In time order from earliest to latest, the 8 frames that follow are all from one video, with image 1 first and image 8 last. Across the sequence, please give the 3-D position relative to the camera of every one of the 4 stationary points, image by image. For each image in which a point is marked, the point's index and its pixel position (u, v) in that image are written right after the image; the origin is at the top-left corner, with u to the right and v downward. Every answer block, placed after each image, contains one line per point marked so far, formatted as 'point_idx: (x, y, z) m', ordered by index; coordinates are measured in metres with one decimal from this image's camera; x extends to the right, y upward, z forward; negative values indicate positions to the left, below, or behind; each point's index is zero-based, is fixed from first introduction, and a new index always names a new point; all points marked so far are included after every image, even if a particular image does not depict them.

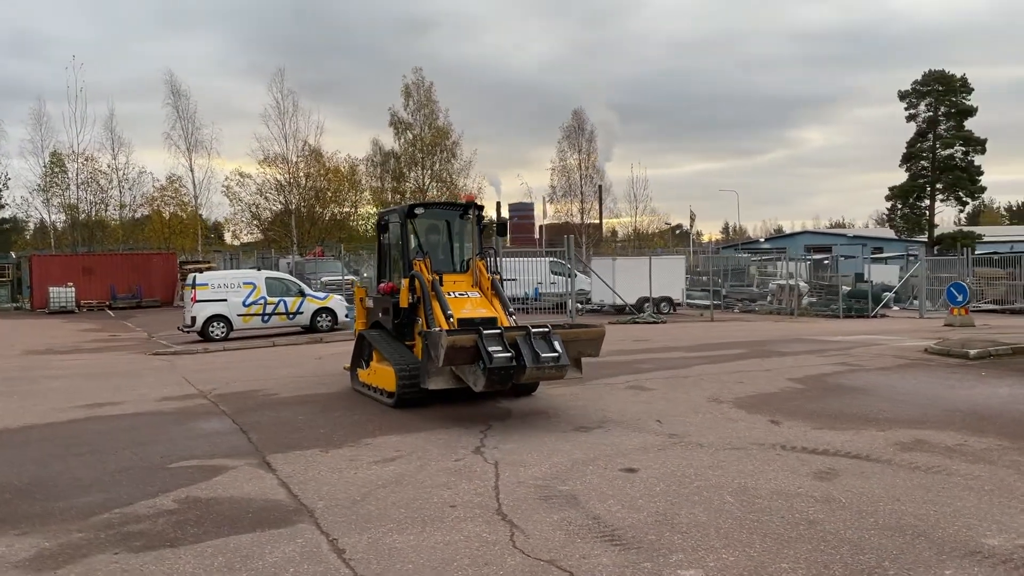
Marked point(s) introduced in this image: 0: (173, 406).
0: (-3.6, -1.3, +9.3) m
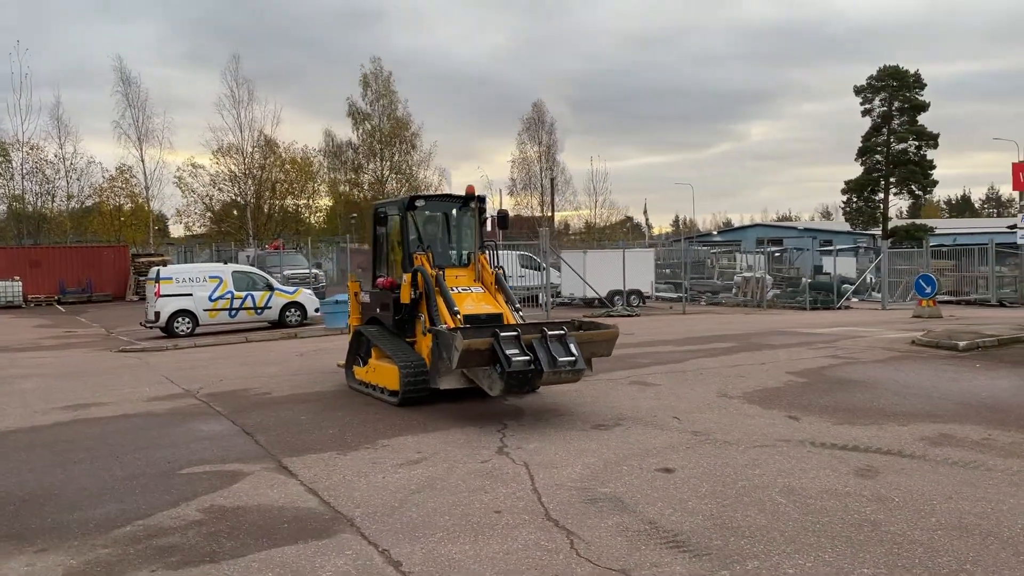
0: (-3.6, -1.2, +8.9) m
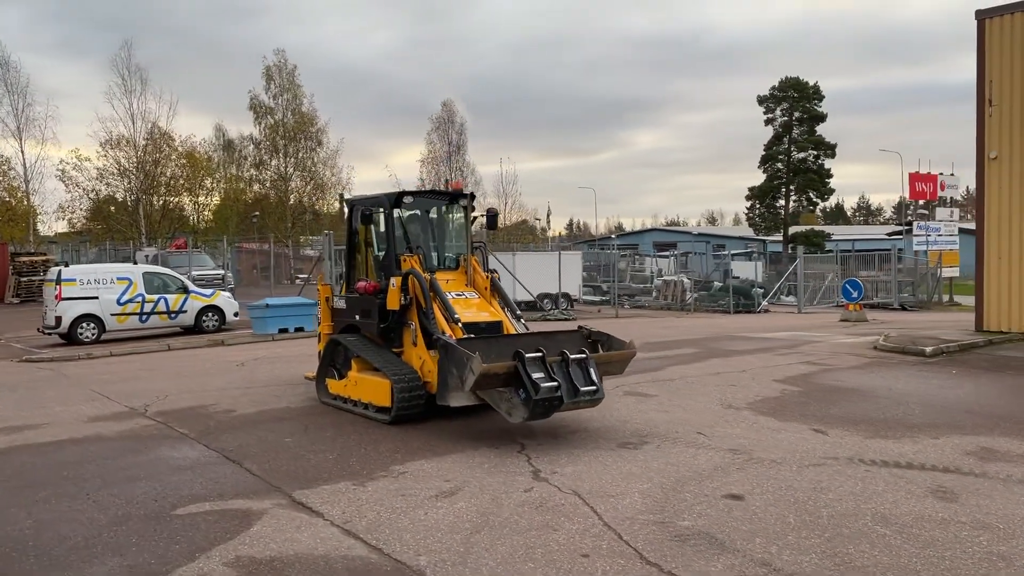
0: (-3.6, -1.3, +7.8) m
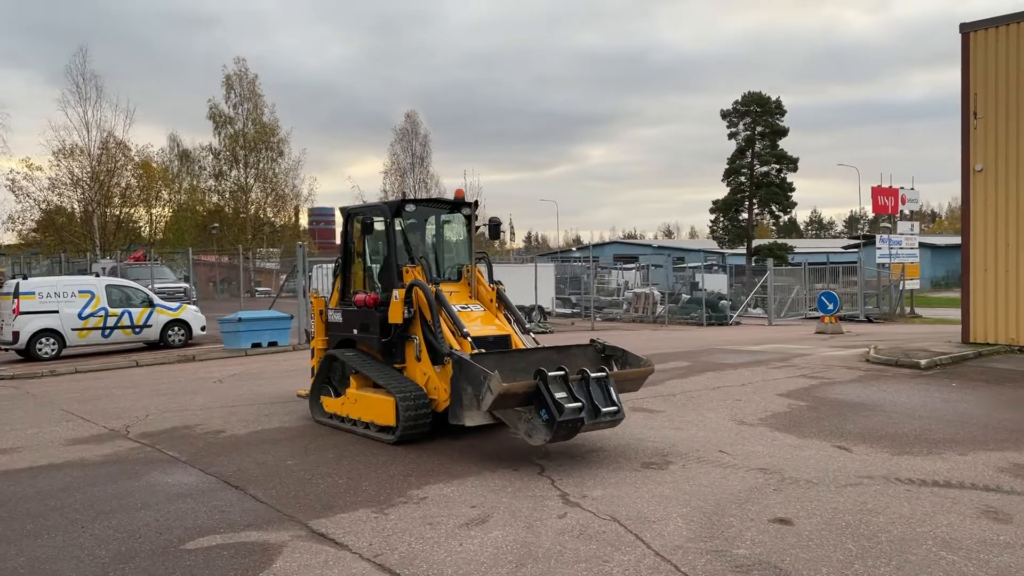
0: (-3.5, -1.4, +7.2) m
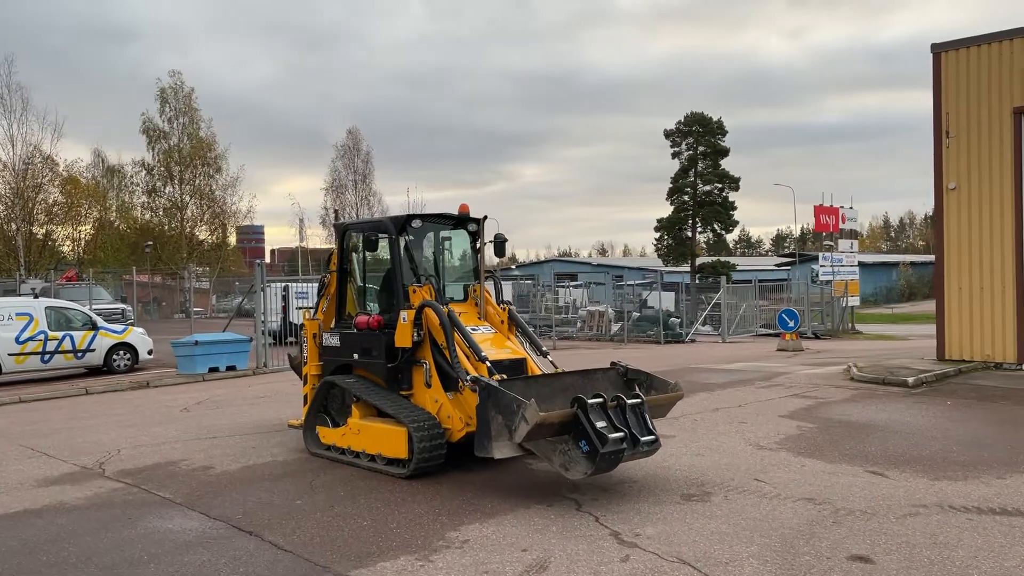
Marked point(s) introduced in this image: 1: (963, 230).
0: (-3.3, -1.5, +6.5) m
1: (+7.1, +0.9, +13.7) m
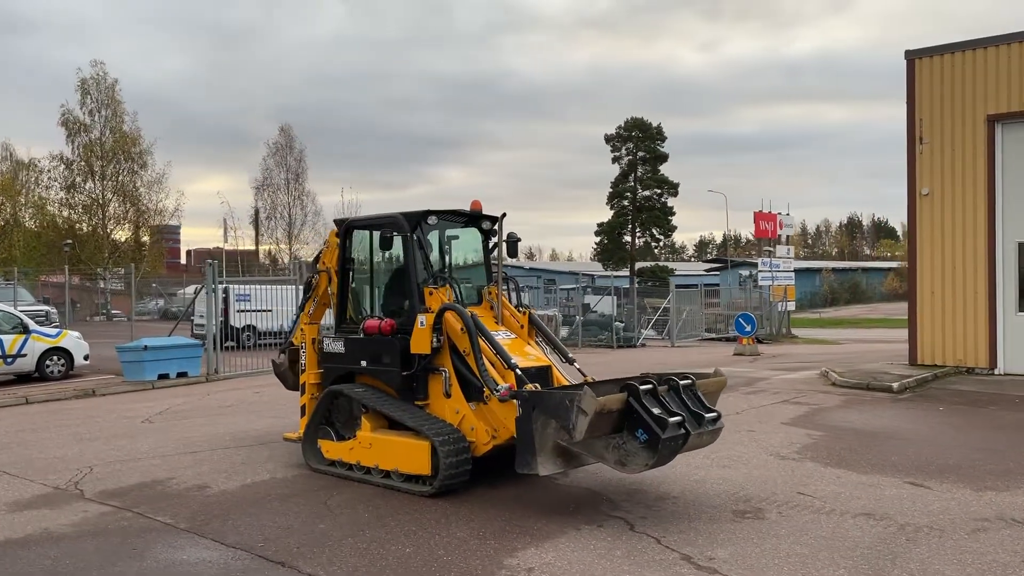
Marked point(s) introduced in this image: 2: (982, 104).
0: (-3.0, -1.5, +5.8) m
1: (+6.7, +0.8, +13.8) m
2: (+7.2, +2.8, +13.4) m
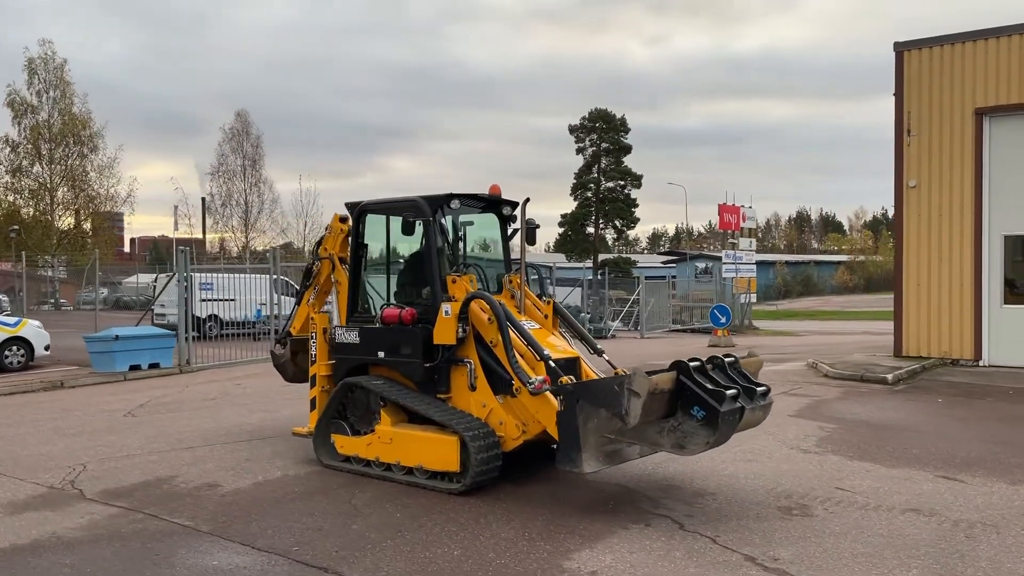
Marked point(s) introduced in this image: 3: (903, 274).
0: (-2.8, -1.4, +5.3) m
1: (+6.5, +0.9, +13.9) m
2: (+7.1, +3.0, +13.5) m
3: (+6.3, +0.2, +14.1) m
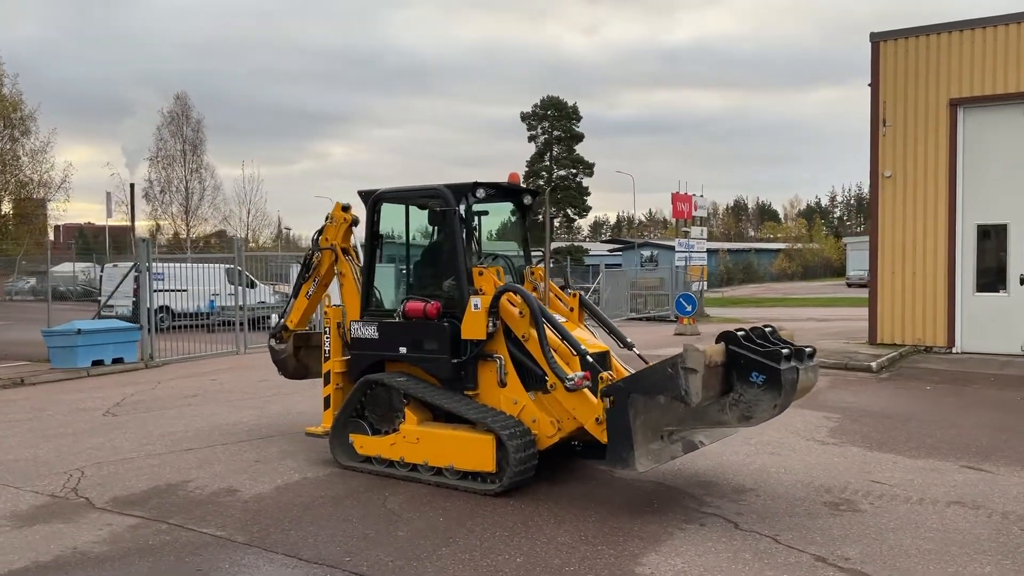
0: (-2.5, -1.4, +4.9) m
1: (+6.2, +1.1, +14.1) m
2: (+6.8, +3.1, +13.7) m
3: (+6.0, +0.4, +14.3) m
